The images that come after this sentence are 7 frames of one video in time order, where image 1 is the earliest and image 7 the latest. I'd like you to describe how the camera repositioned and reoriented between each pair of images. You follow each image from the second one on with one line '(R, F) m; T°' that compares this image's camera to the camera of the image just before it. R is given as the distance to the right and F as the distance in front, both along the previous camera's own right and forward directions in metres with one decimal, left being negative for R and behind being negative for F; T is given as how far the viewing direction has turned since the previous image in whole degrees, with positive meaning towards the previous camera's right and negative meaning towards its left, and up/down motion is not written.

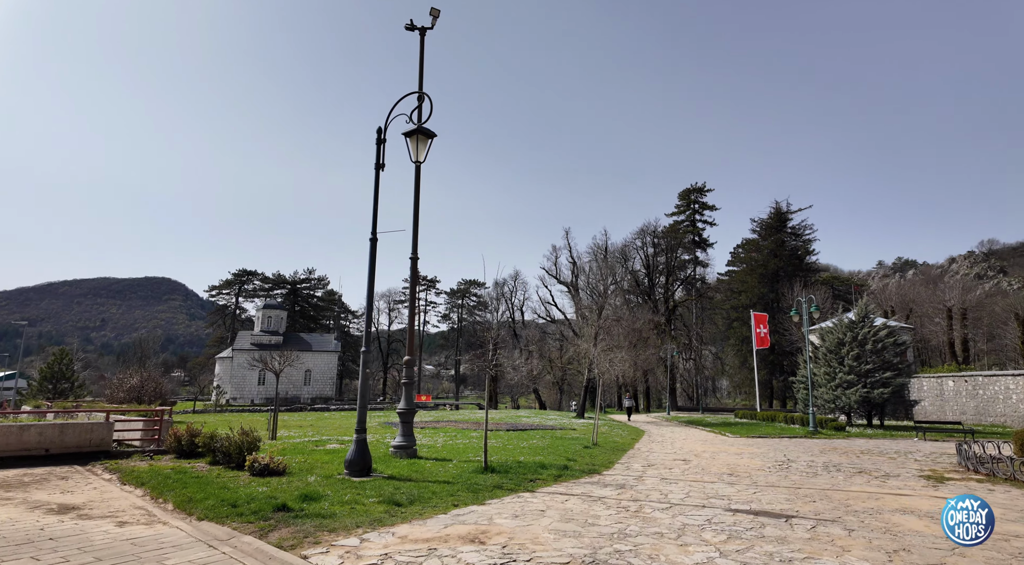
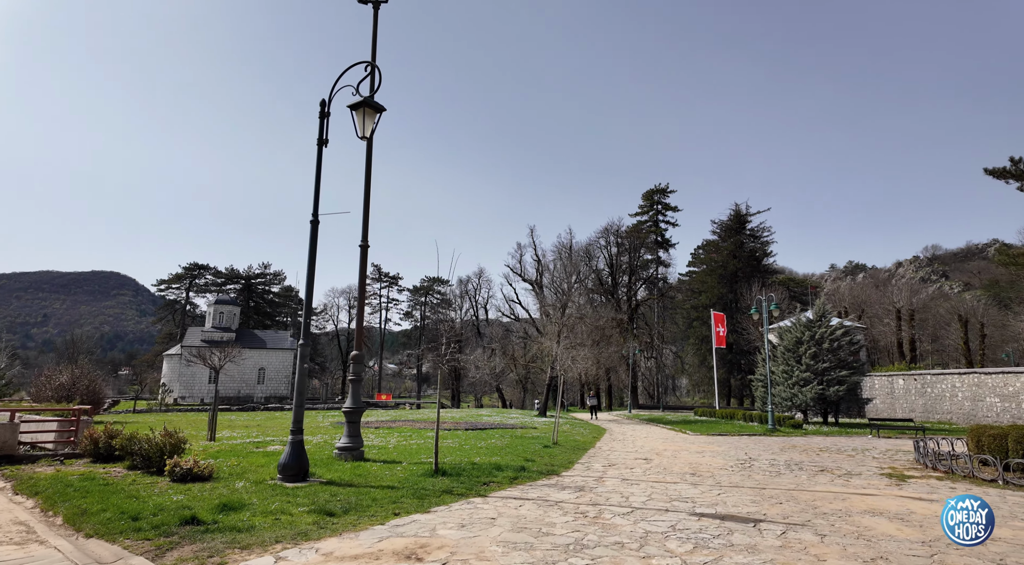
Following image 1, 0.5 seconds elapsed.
(+0.1, +0.6) m; +3°
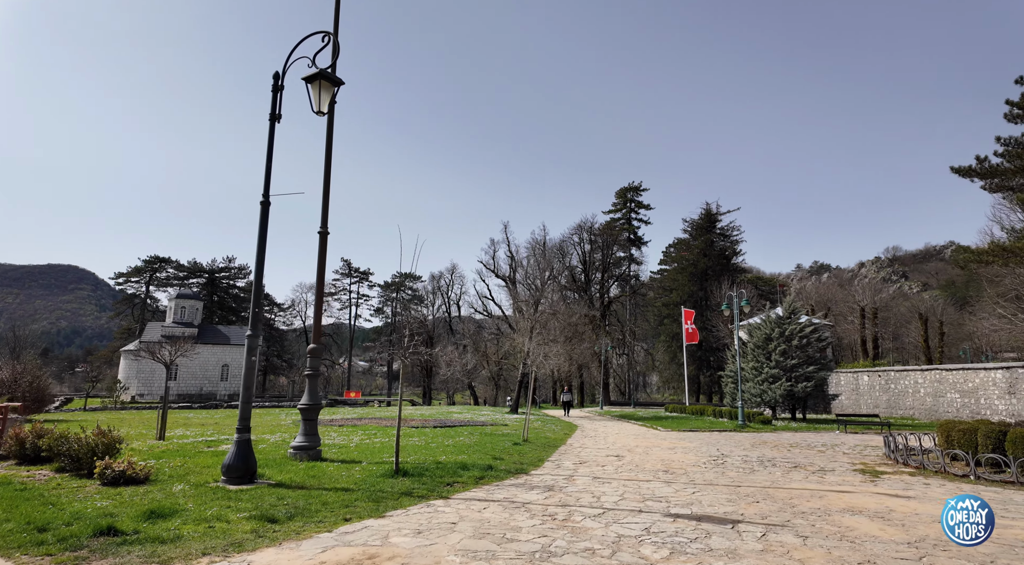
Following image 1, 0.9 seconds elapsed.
(+0.1, +0.5) m; +2°
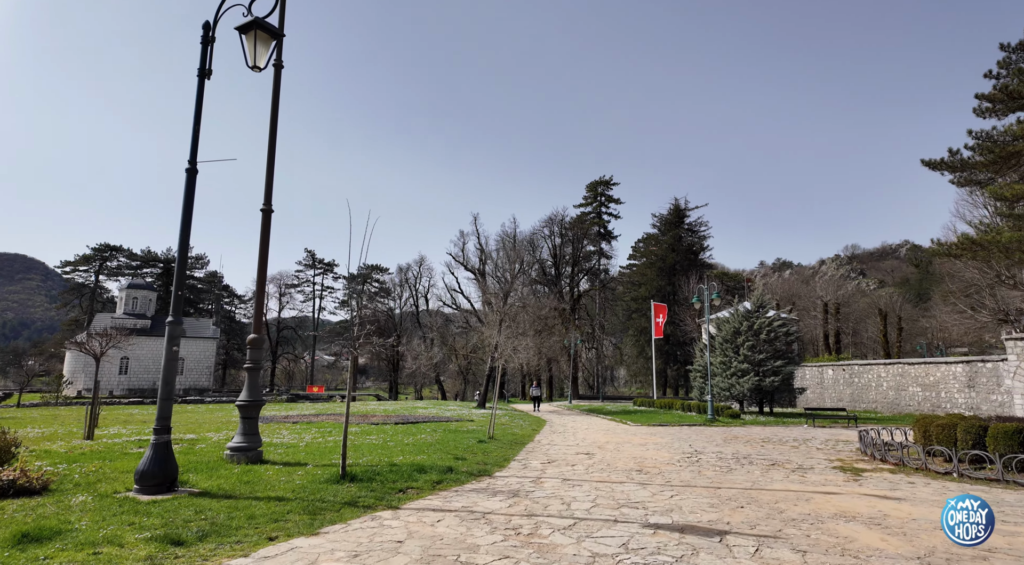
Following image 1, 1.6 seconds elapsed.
(+0.1, +0.8) m; +3°
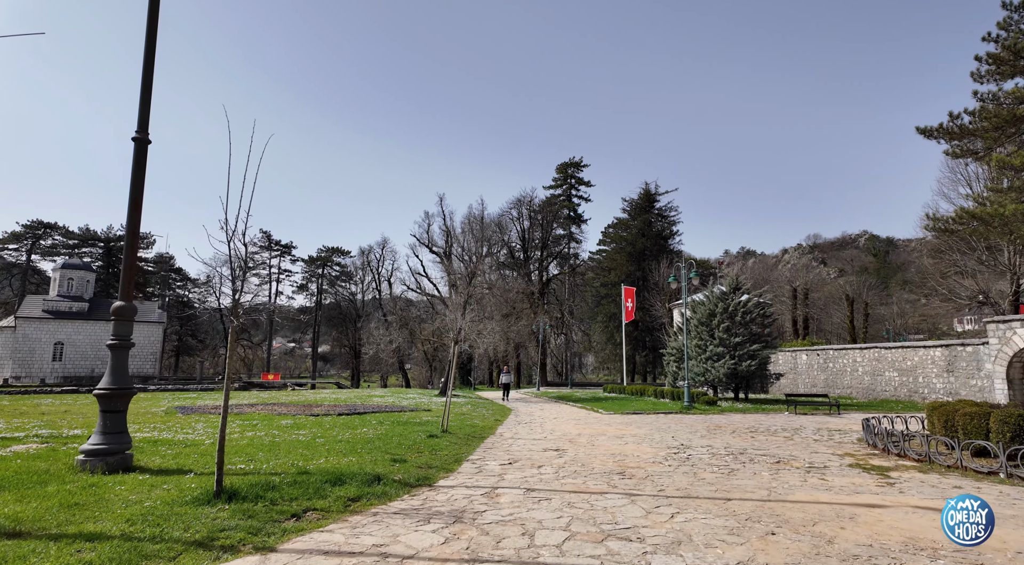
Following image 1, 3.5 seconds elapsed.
(+0.2, +2.0) m; +3°
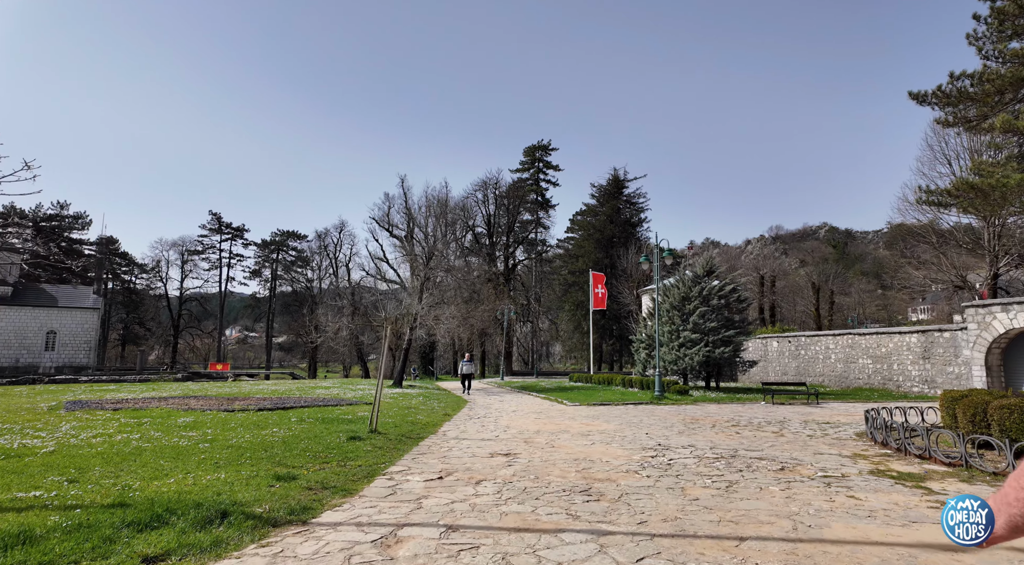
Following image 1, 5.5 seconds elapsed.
(+0.4, +2.1) m; +3°
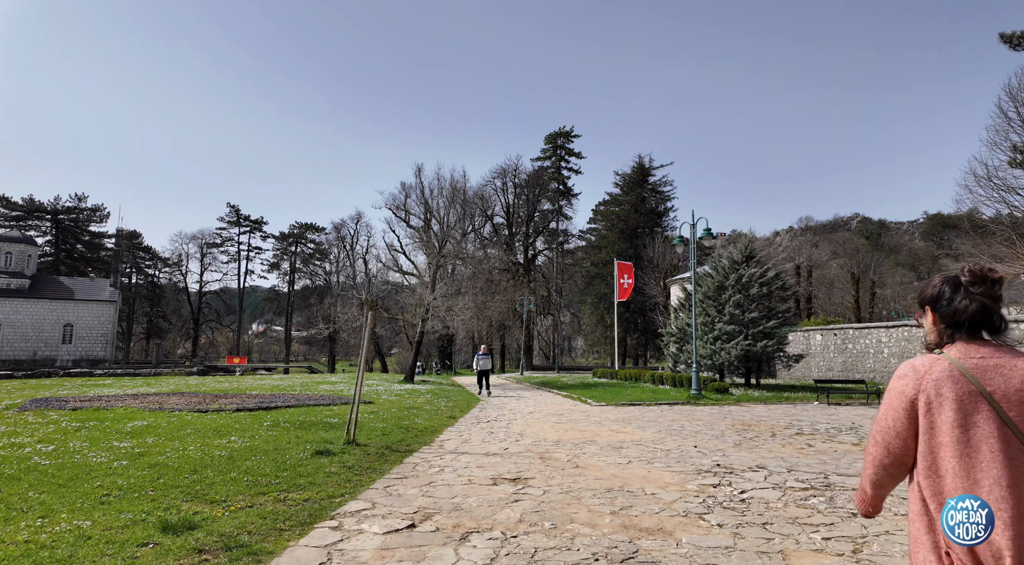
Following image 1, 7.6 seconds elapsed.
(+0.1, +2.1) m; -2°
